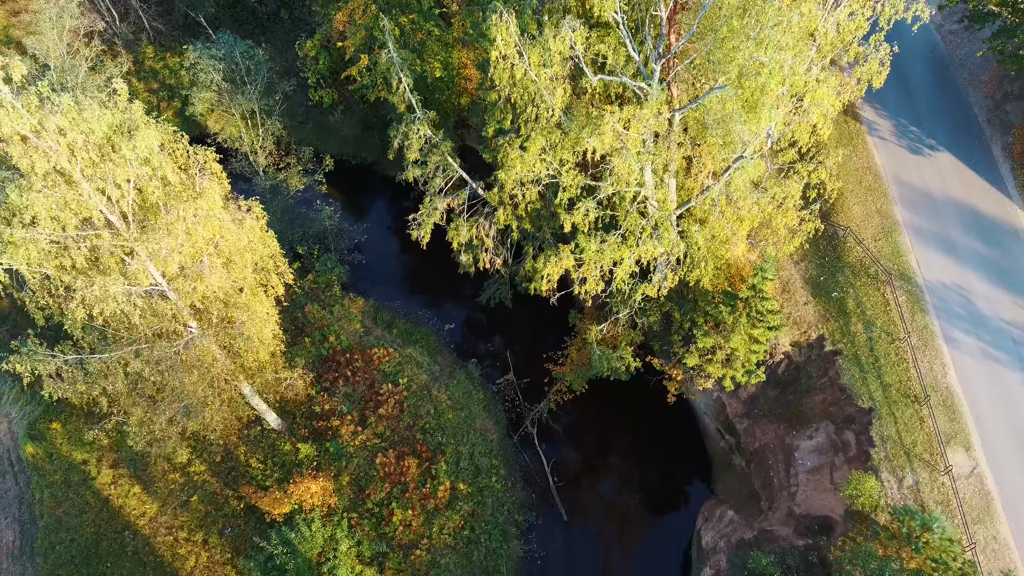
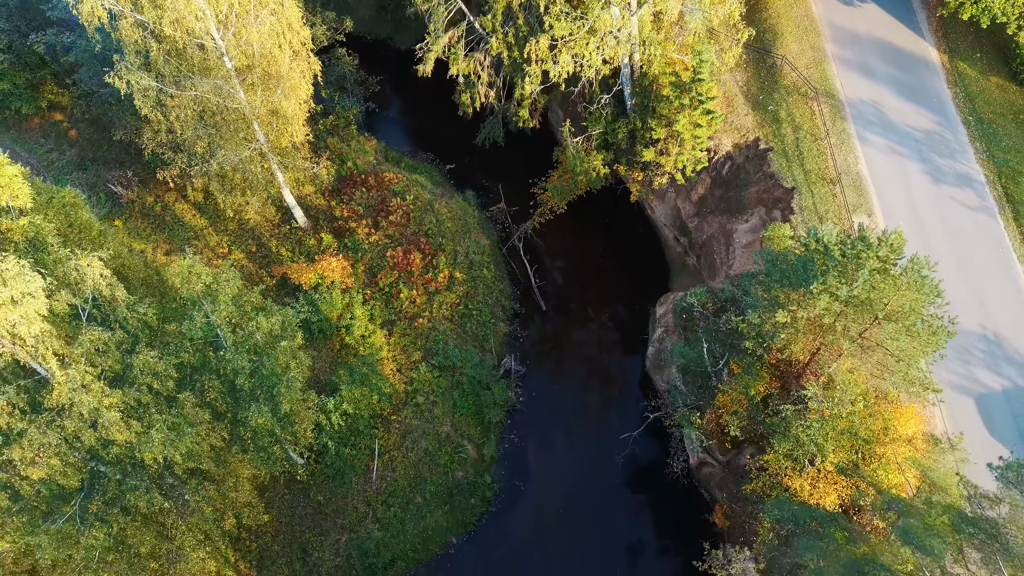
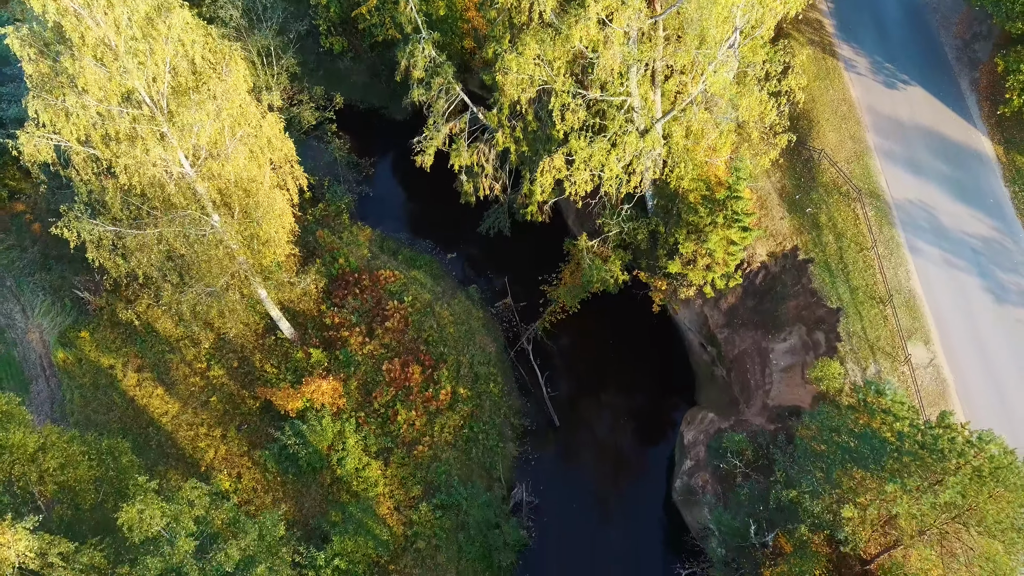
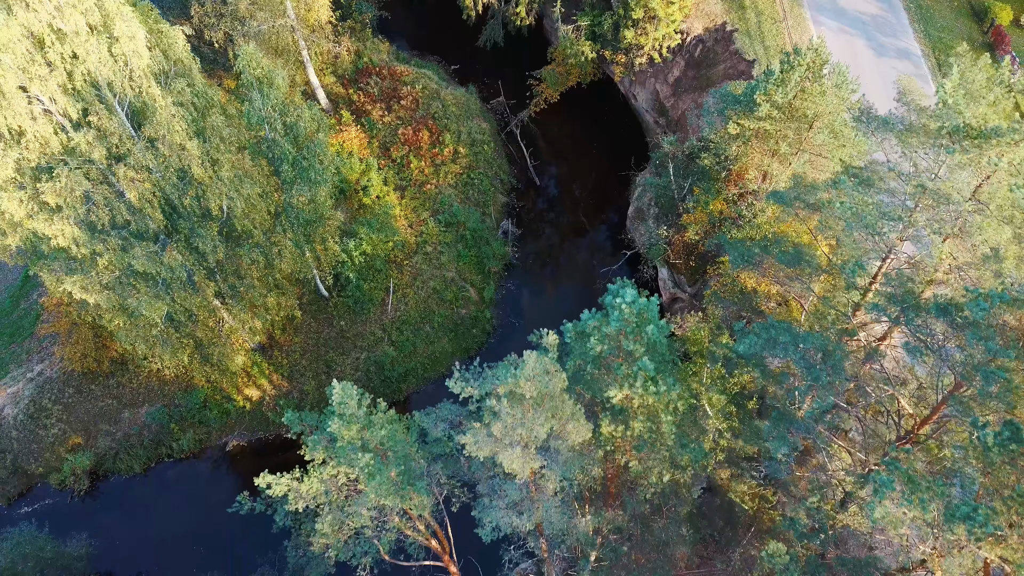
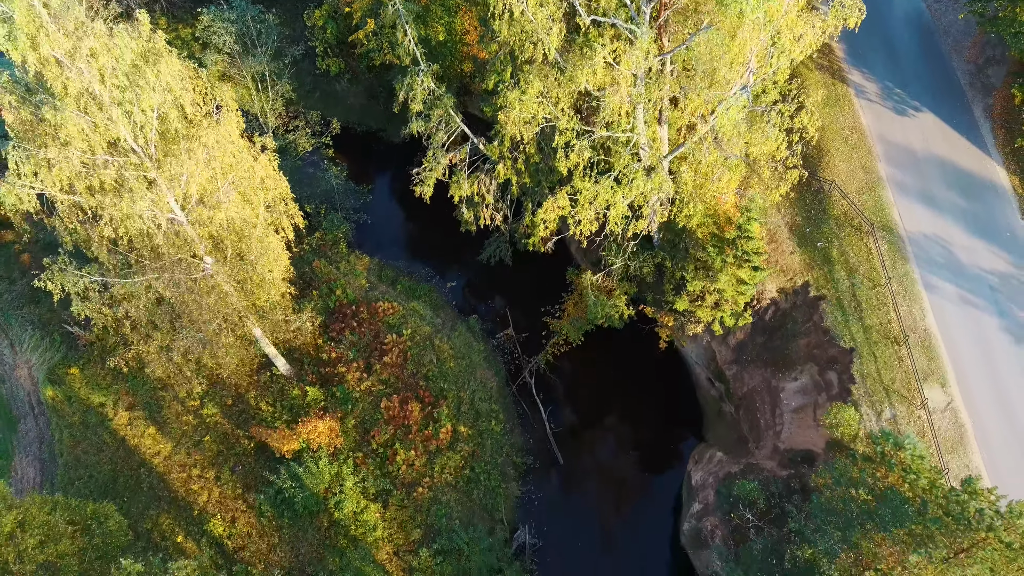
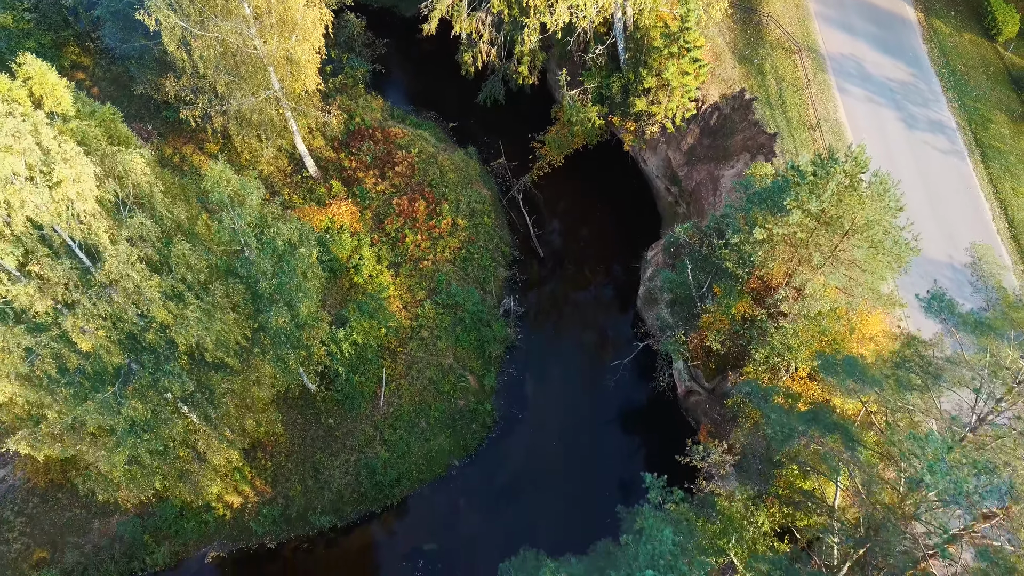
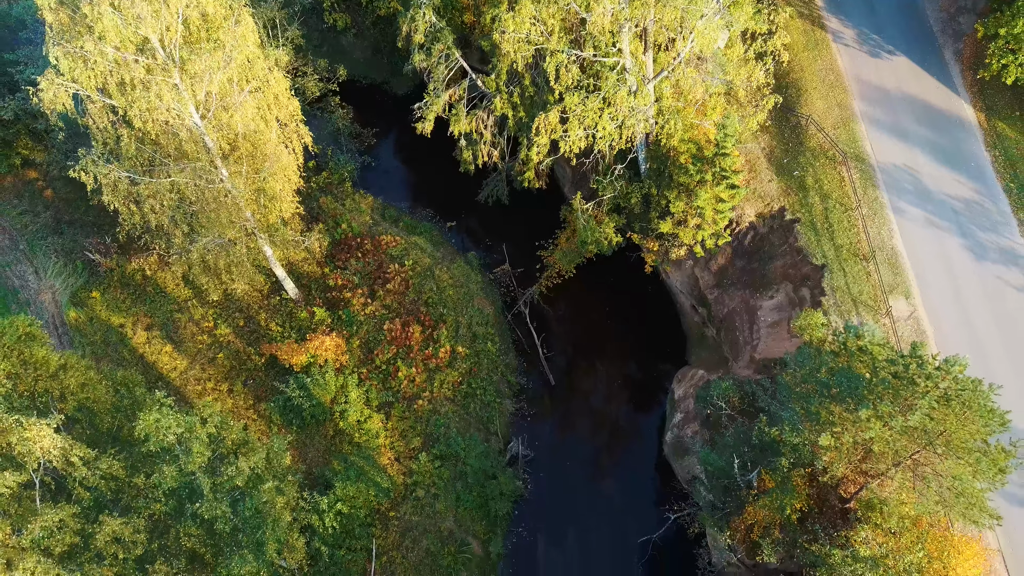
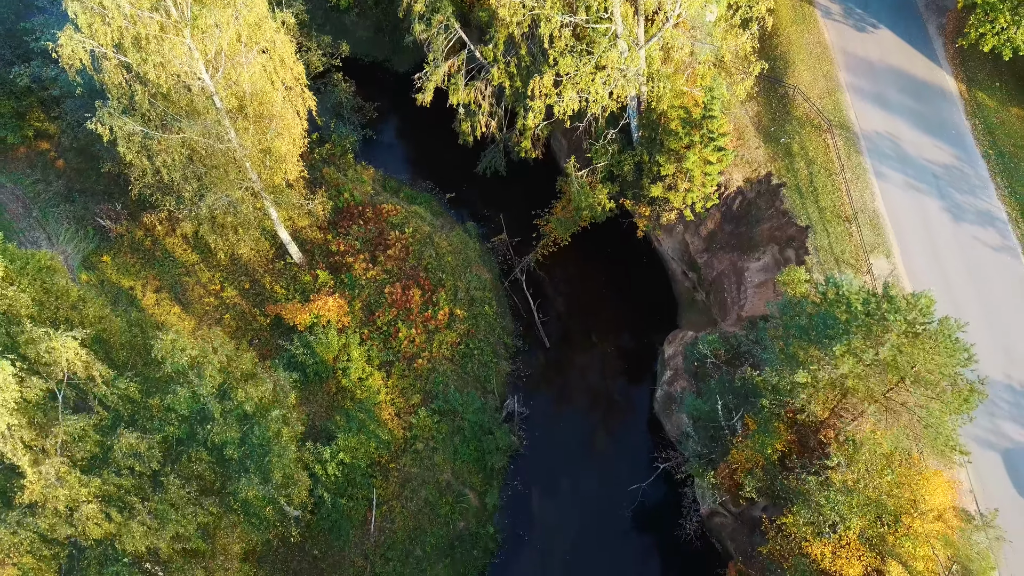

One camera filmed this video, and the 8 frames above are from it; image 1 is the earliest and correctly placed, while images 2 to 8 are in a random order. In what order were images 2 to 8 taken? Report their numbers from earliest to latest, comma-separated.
5, 3, 7, 8, 2, 6, 4
